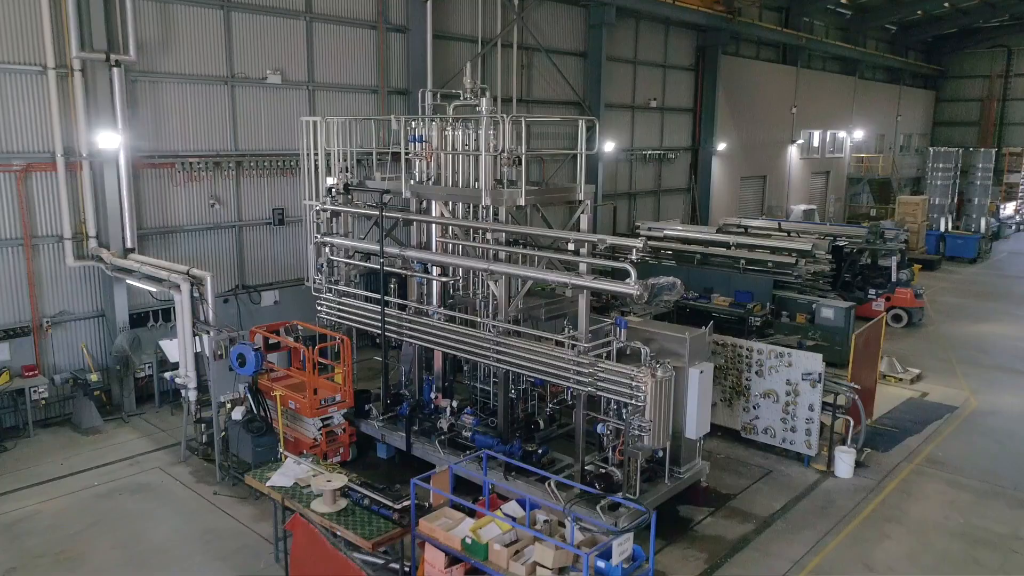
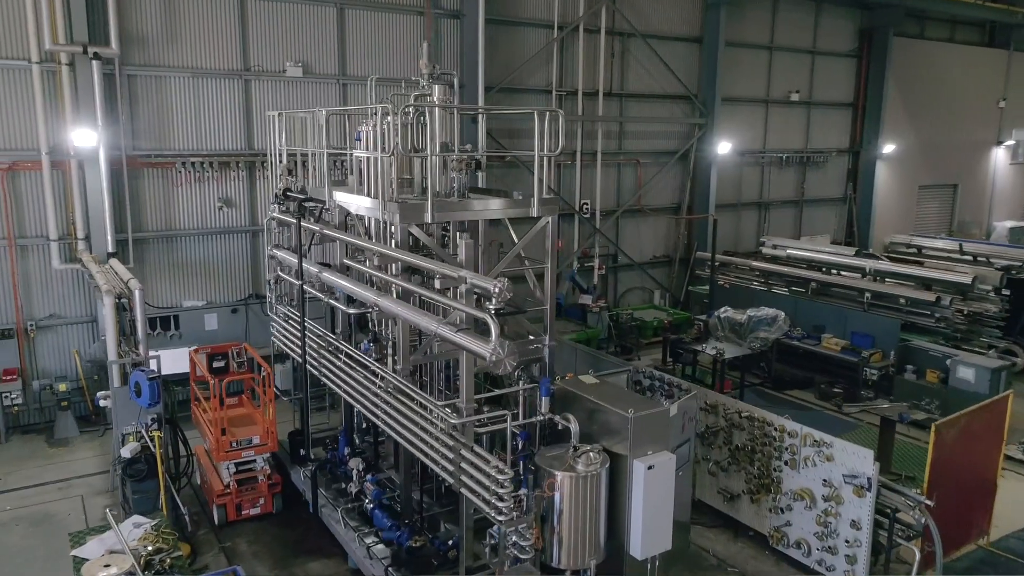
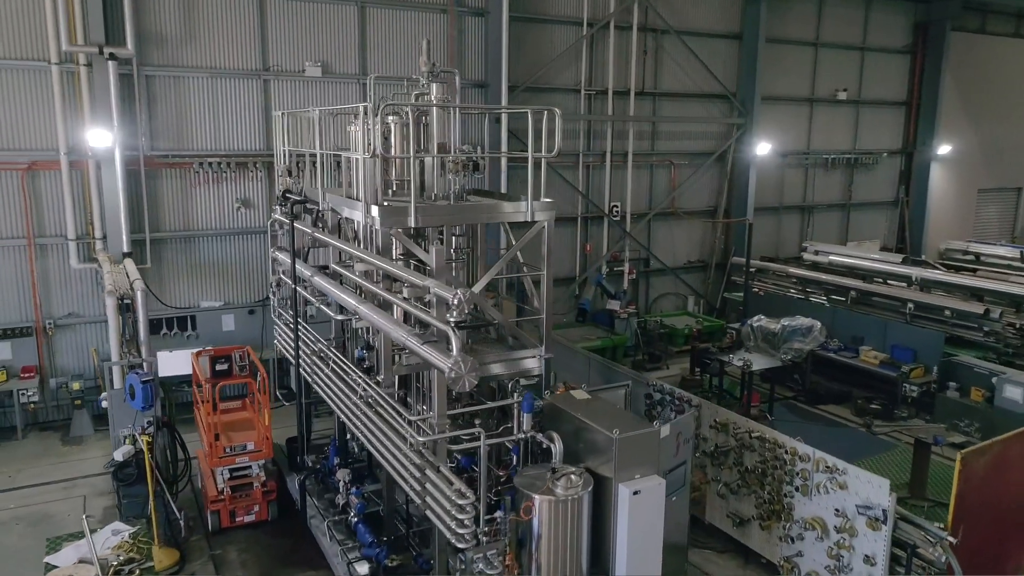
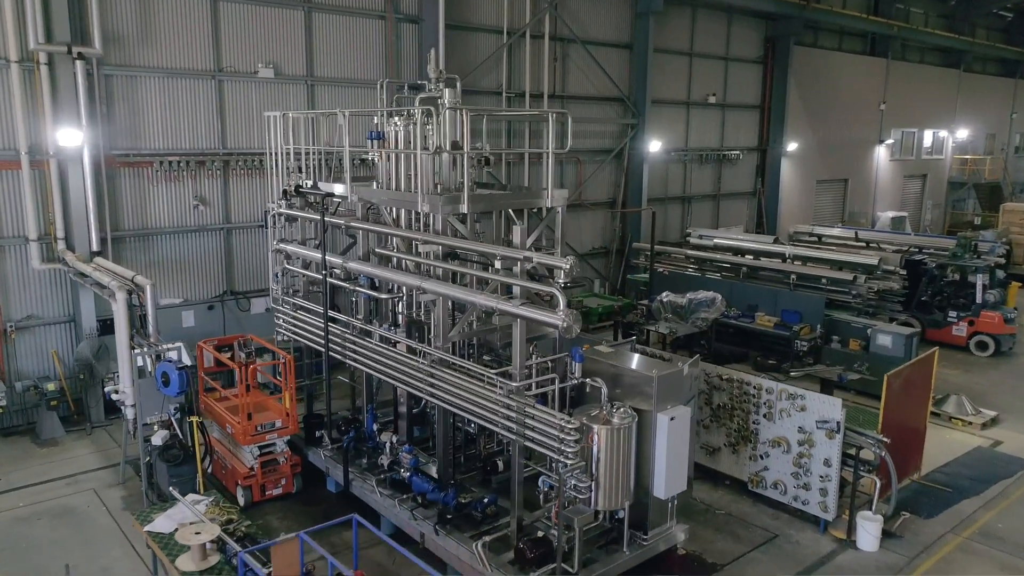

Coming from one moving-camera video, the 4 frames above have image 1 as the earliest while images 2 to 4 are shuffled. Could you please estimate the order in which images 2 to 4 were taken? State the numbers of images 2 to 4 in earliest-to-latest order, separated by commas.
4, 2, 3
